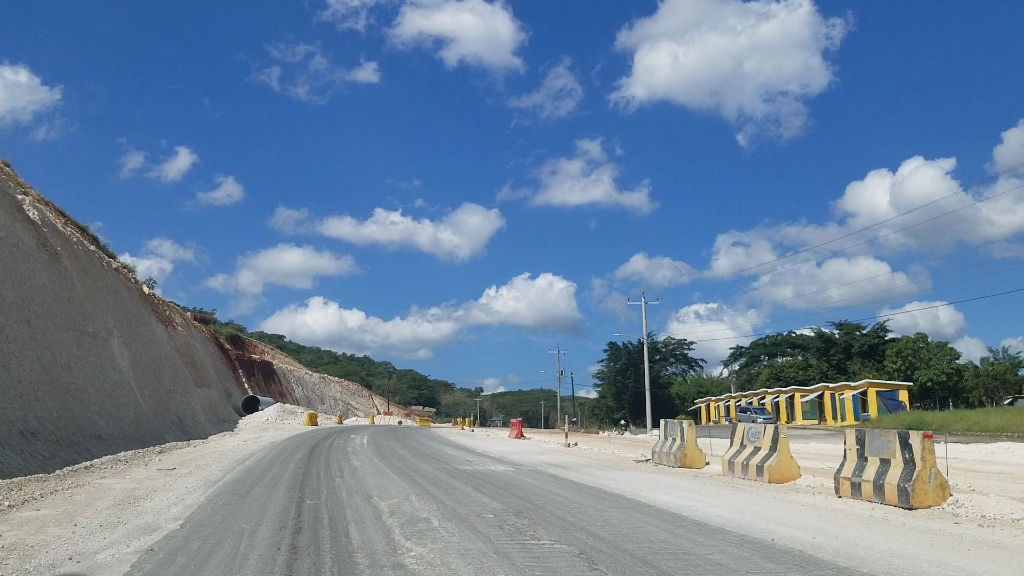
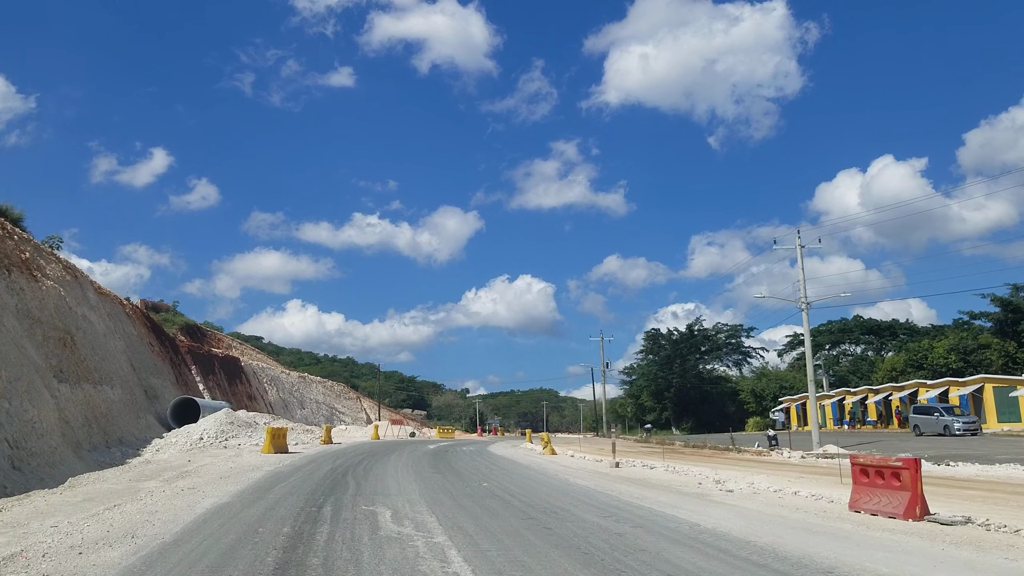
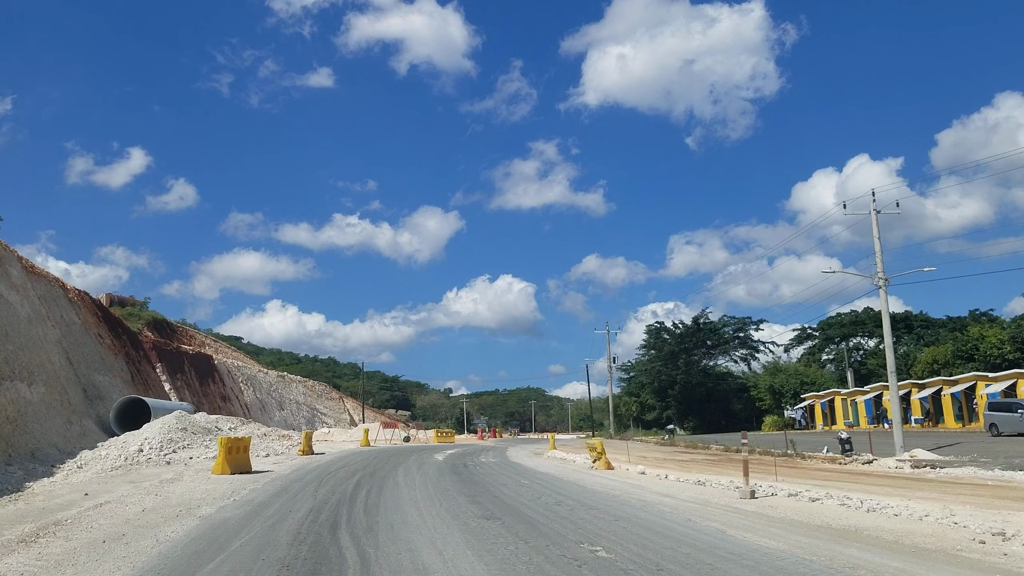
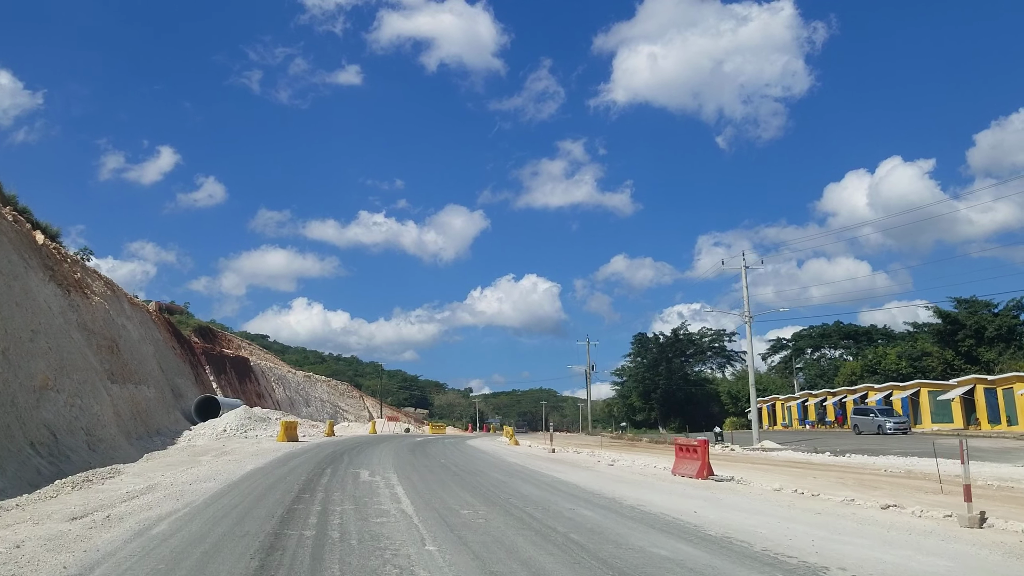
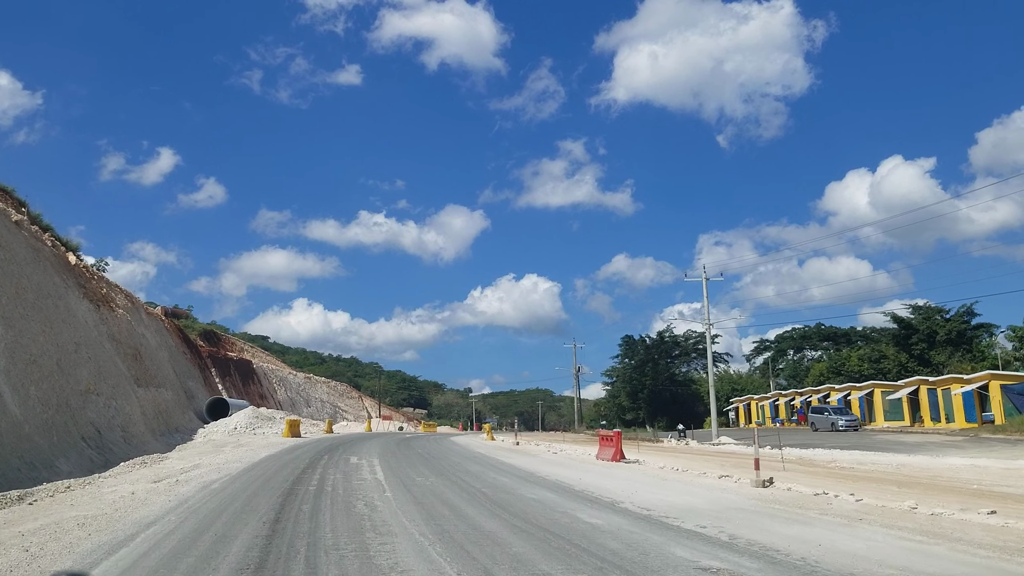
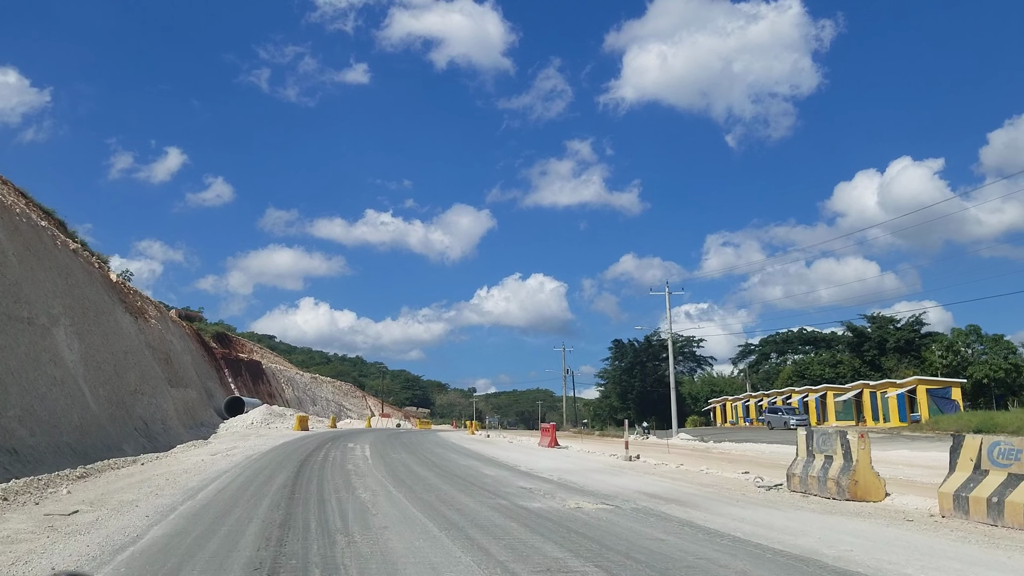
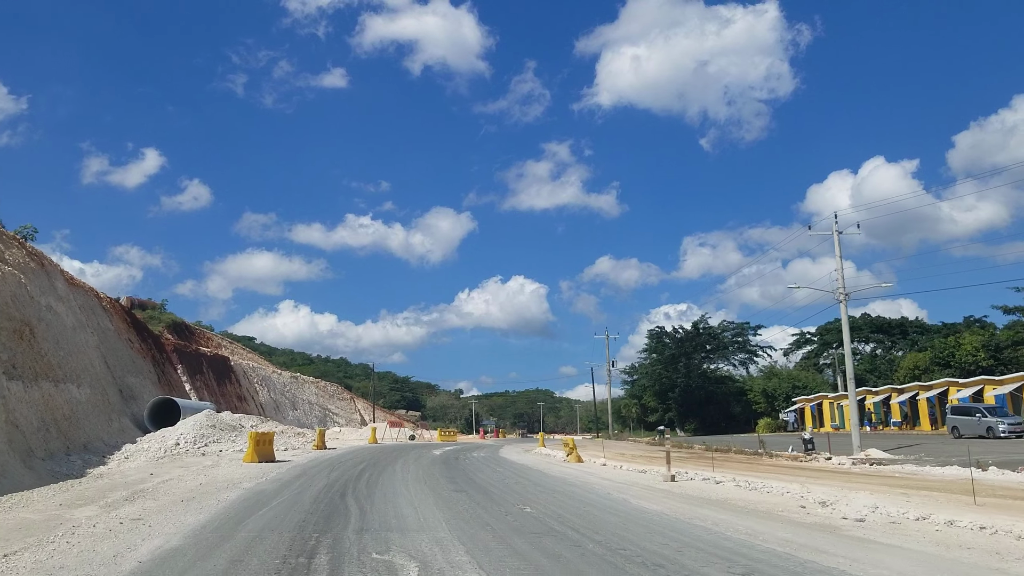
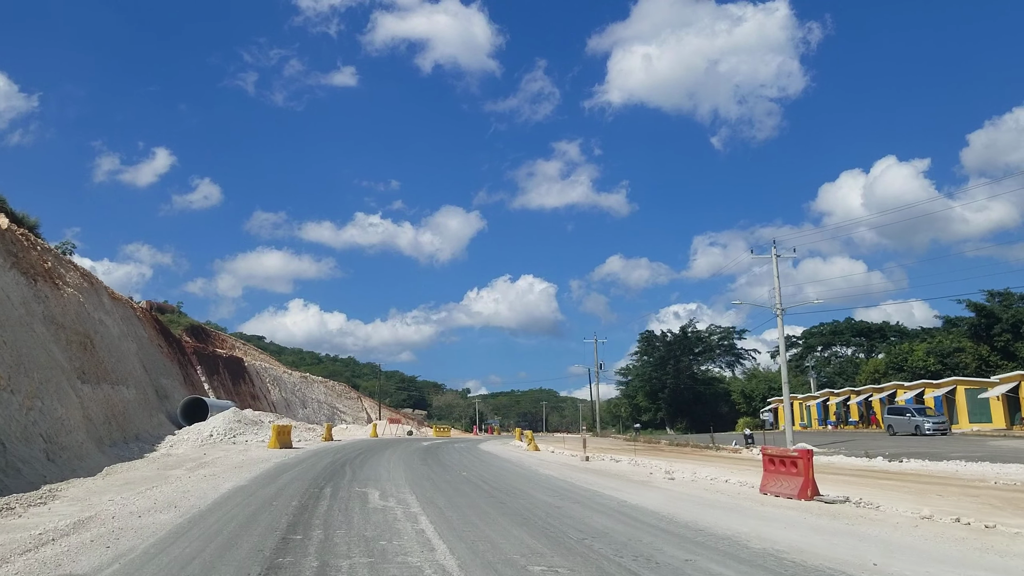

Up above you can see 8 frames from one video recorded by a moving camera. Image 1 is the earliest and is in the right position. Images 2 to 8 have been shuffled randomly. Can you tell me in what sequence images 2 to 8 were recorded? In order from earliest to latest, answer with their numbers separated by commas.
6, 5, 4, 8, 2, 7, 3
